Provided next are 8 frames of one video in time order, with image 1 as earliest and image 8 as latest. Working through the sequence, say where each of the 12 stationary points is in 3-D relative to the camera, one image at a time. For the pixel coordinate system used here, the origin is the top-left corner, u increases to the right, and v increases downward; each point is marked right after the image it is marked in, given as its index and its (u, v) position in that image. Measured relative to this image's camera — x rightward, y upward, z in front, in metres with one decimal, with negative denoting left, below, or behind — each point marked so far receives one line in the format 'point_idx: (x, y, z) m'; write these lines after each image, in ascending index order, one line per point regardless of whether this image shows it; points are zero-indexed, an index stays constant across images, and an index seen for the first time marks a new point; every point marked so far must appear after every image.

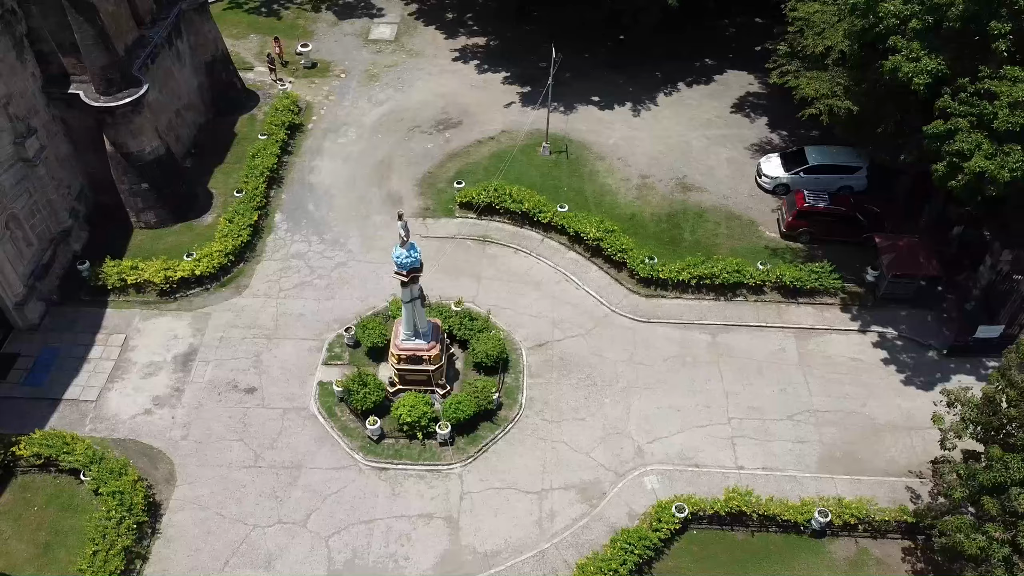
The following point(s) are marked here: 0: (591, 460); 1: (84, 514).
0: (+1.9, -4.2, +18.7) m
1: (-9.7, -5.1, +17.4) m
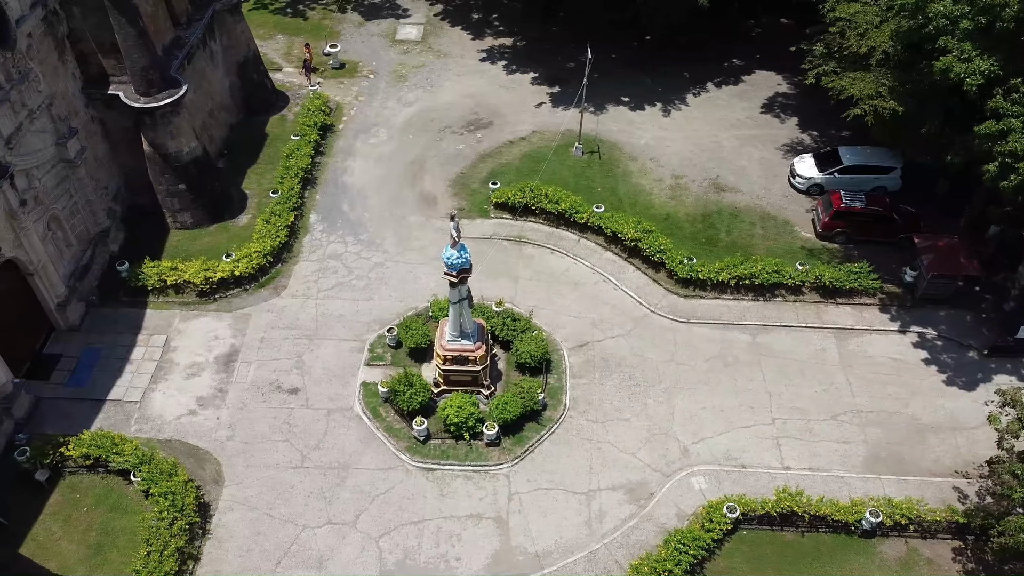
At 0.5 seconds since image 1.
0: (+3.1, -4.2, +18.7) m
1: (-8.6, -5.1, +17.4) m
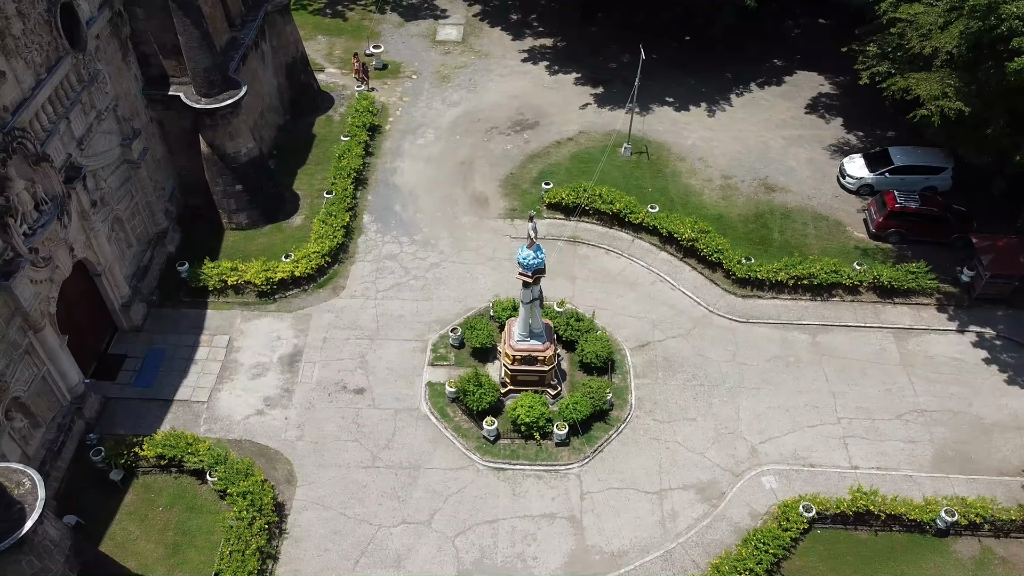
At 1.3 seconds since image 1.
0: (+4.8, -4.2, +18.7) m
1: (-6.9, -5.2, +17.5) m
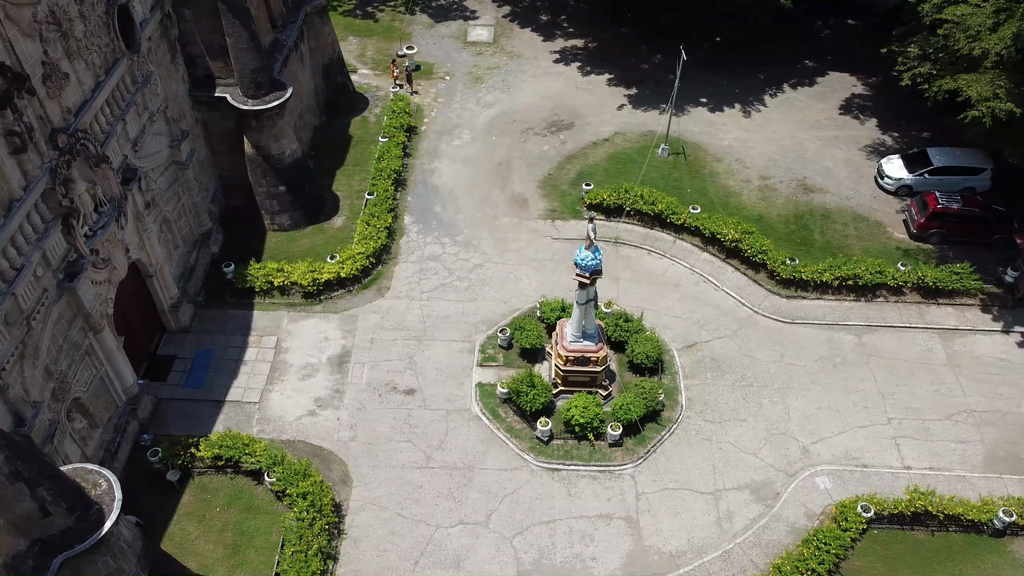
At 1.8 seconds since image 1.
0: (+6.1, -4.2, +18.8) m
1: (-5.6, -5.2, +17.6) m
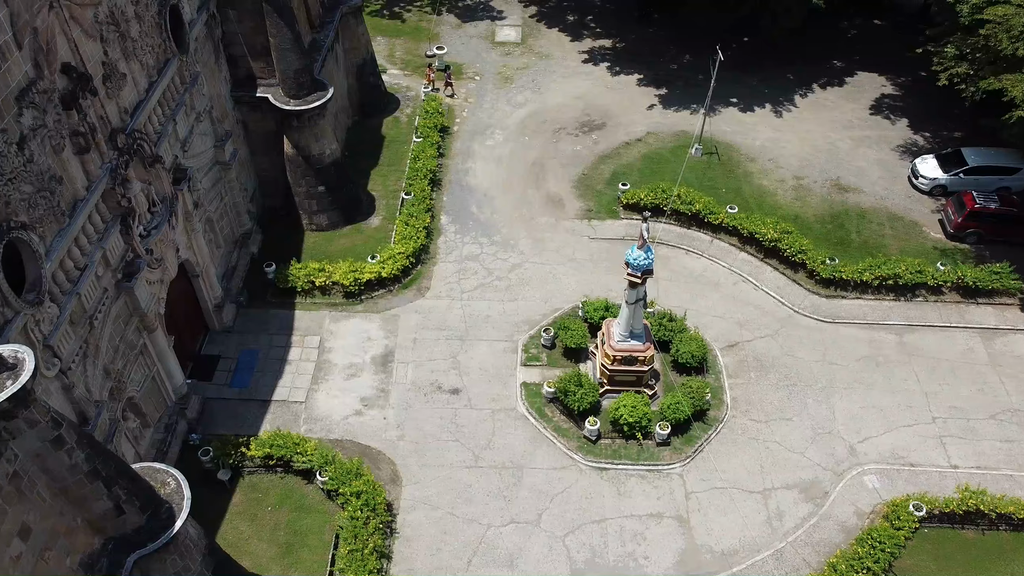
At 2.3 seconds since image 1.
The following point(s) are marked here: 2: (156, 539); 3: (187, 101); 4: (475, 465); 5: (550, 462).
0: (+7.2, -4.2, +18.8) m
1: (-4.4, -5.2, +17.6) m
2: (-5.9, -4.2, +12.8) m
3: (-8.0, +4.6, +18.8) m
4: (-0.9, -4.3, +18.6) m
5: (+0.9, -4.2, +18.7) m
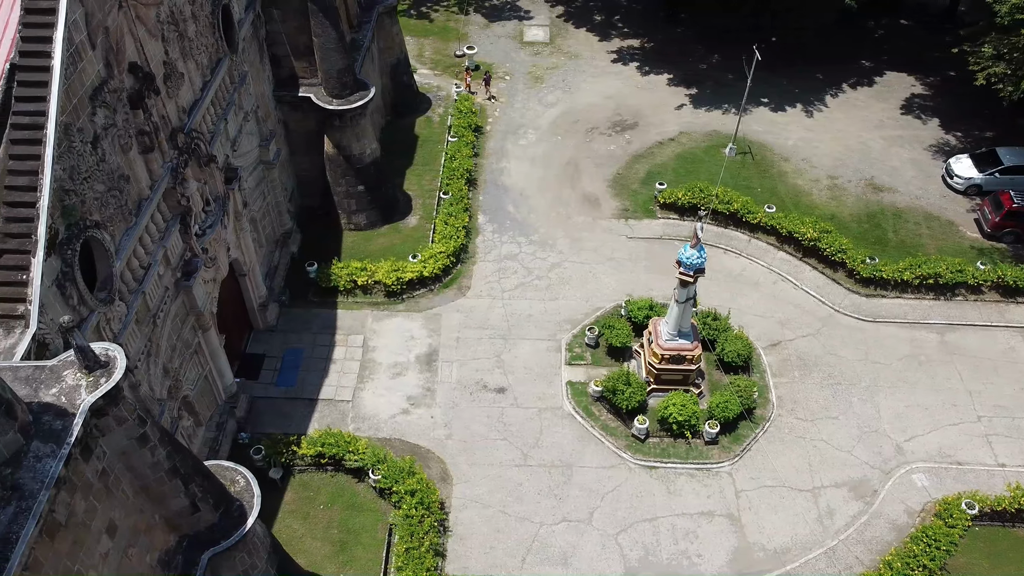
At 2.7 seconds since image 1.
0: (+8.4, -4.2, +18.9) m
1: (-3.2, -5.1, +17.6) m
2: (-4.7, -4.2, +12.8) m
3: (-6.8, +4.6, +18.9) m
4: (+0.3, -4.3, +18.6) m
5: (+2.1, -4.2, +18.7) m
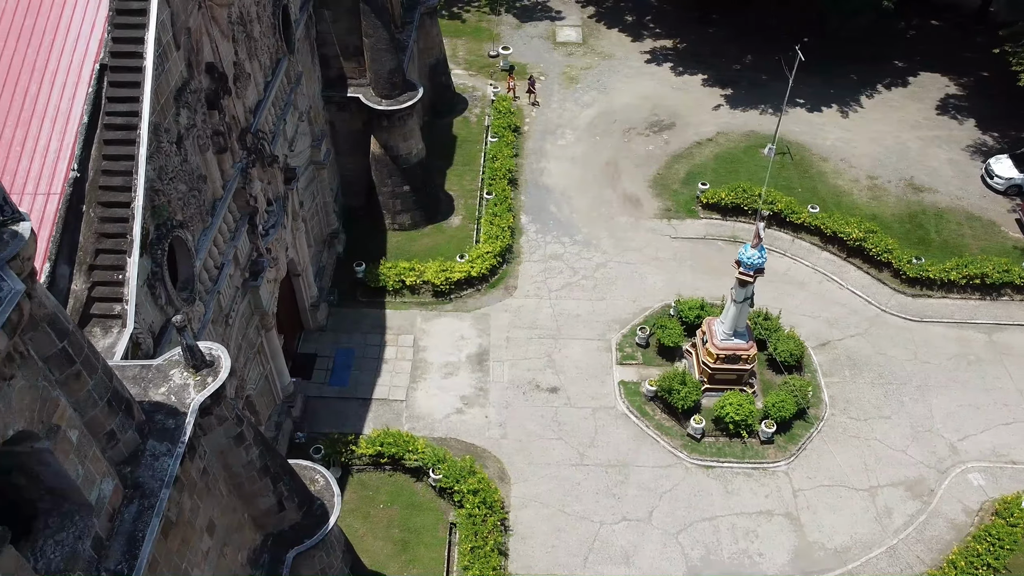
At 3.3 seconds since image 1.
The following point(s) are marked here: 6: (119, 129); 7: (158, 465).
0: (+9.8, -4.2, +18.9) m
1: (-1.8, -5.1, +17.7) m
2: (-3.3, -4.1, +12.9) m
3: (-5.4, +4.6, +18.9) m
4: (+1.7, -4.3, +18.7) m
5: (+3.5, -4.2, +18.8) m
6: (-6.1, +2.4, +11.8) m
7: (-4.3, -2.1, +9.2) m
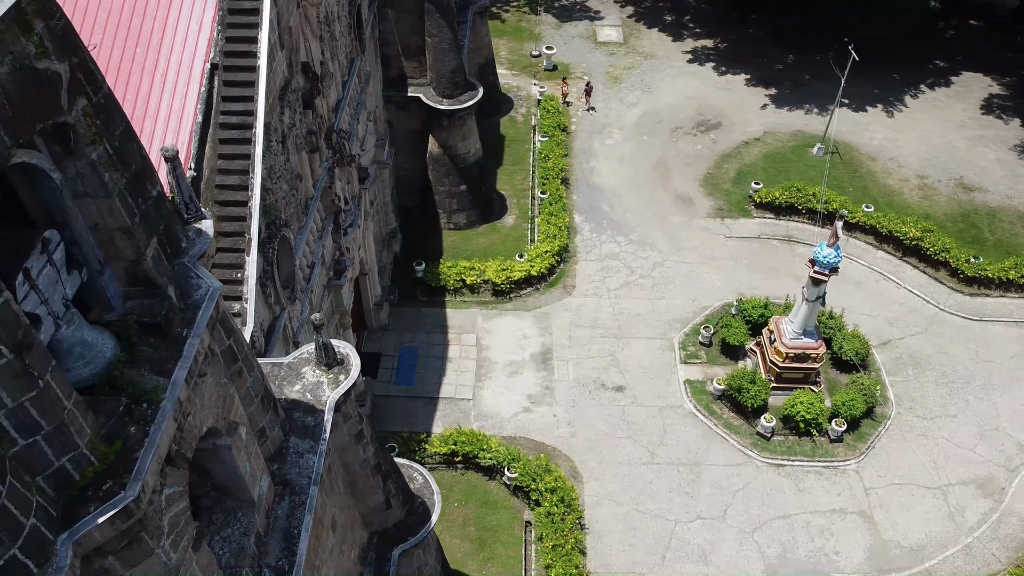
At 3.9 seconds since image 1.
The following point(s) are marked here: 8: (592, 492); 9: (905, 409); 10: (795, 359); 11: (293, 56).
0: (+11.5, -4.1, +19.0) m
1: (-0.1, -5.1, +17.7) m
2: (-1.6, -4.1, +12.9) m
3: (-3.7, +4.6, +19.0) m
4: (+3.4, -4.2, +18.7) m
5: (+5.2, -4.2, +18.8) m
6: (-4.3, +2.5, +11.9) m
7: (-2.5, -2.1, +9.3) m
8: (+1.9, -4.8, +18.1) m
9: (+10.2, -3.1, +19.9) m
10: (+7.1, -1.8, +19.4) m
11: (-3.9, +4.1, +13.6) m
